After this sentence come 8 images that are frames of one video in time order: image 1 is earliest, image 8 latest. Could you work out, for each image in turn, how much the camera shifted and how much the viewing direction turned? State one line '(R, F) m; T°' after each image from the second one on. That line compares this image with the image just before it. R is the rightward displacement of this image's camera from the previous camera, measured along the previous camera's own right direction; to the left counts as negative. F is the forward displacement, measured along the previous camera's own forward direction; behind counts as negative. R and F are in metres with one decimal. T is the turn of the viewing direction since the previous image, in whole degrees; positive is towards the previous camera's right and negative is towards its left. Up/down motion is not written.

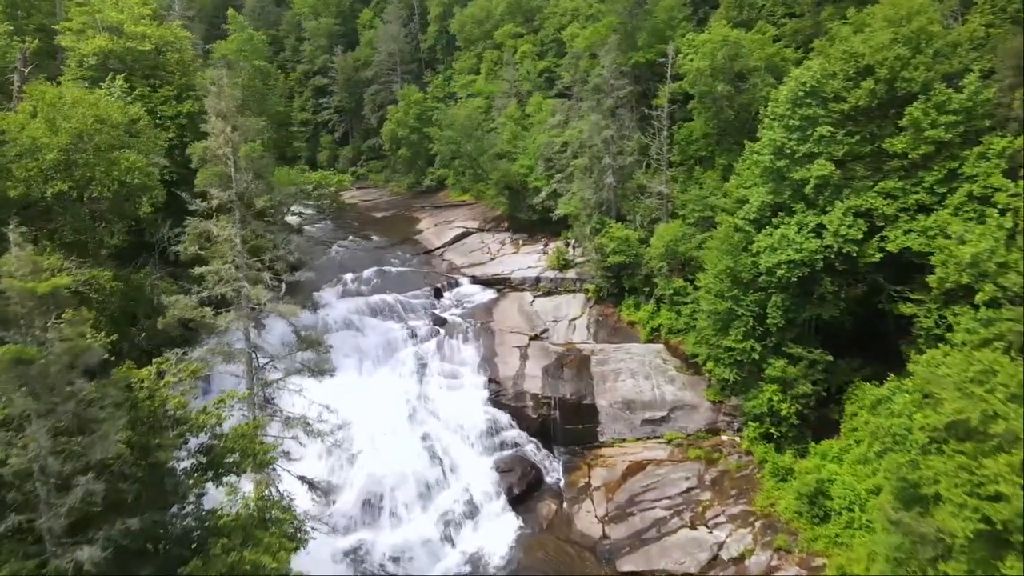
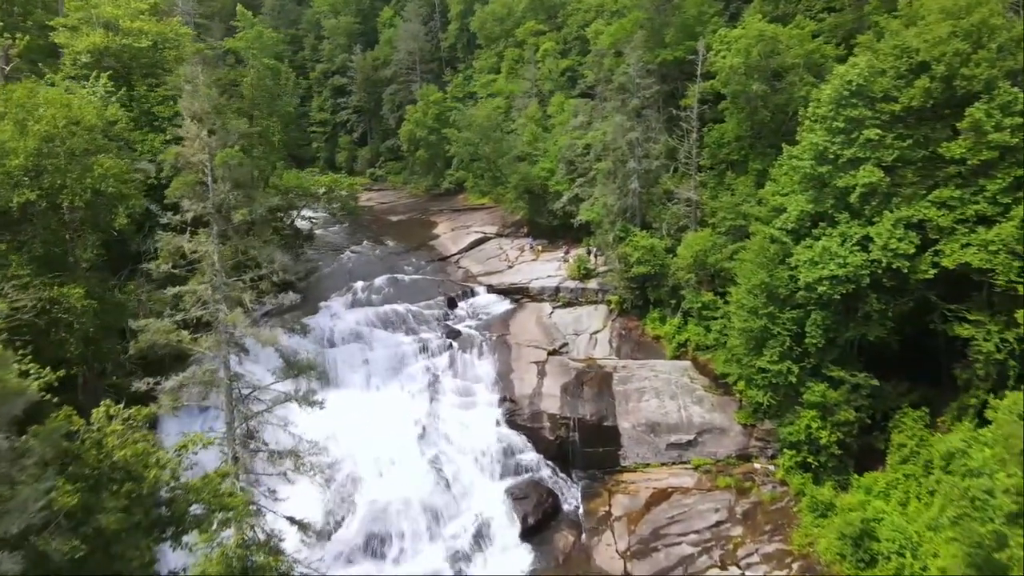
(+0.2, +1.3) m; -2°
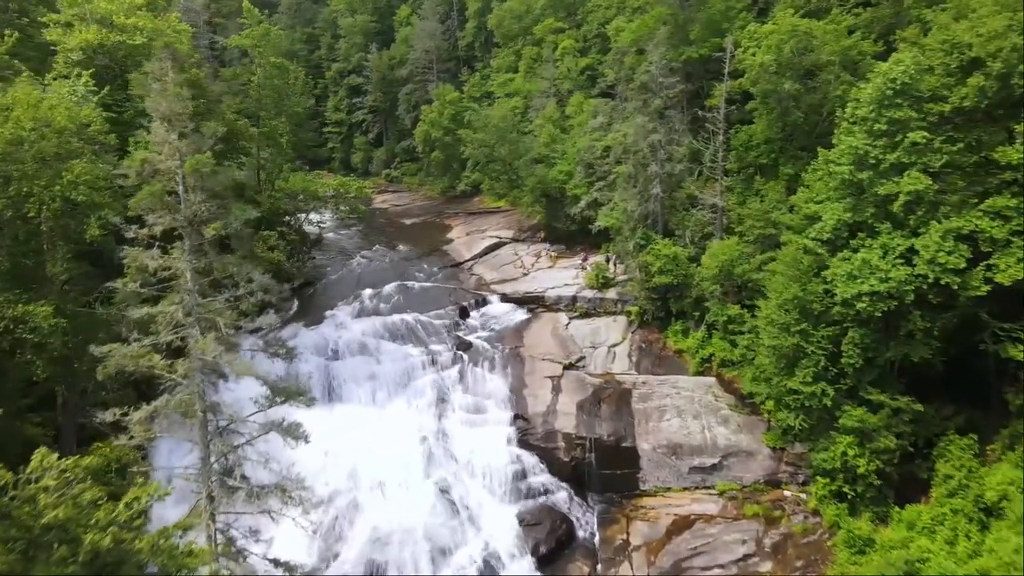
(+0.2, +1.1) m; -2°
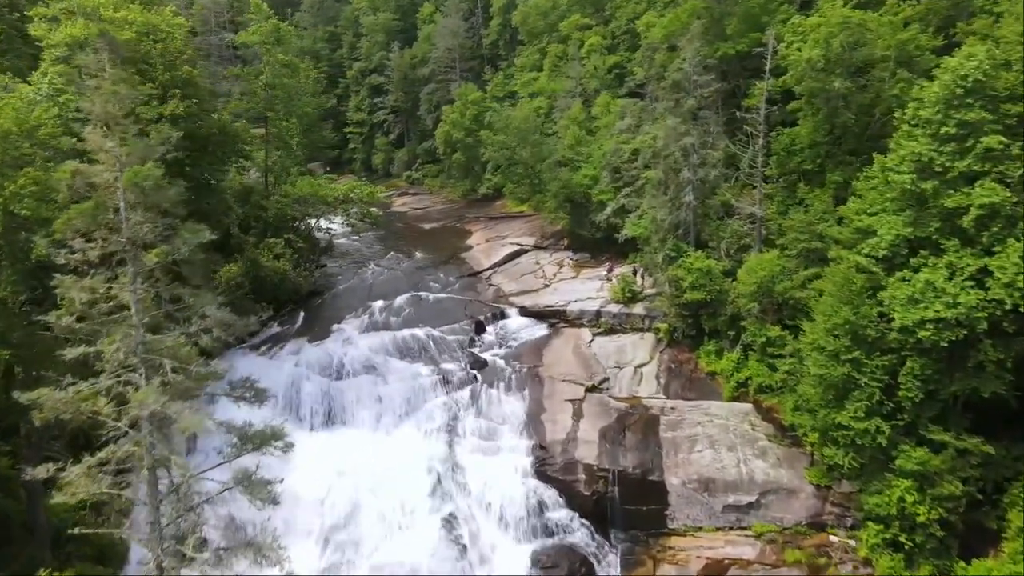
(+0.2, +1.6) m; -2°
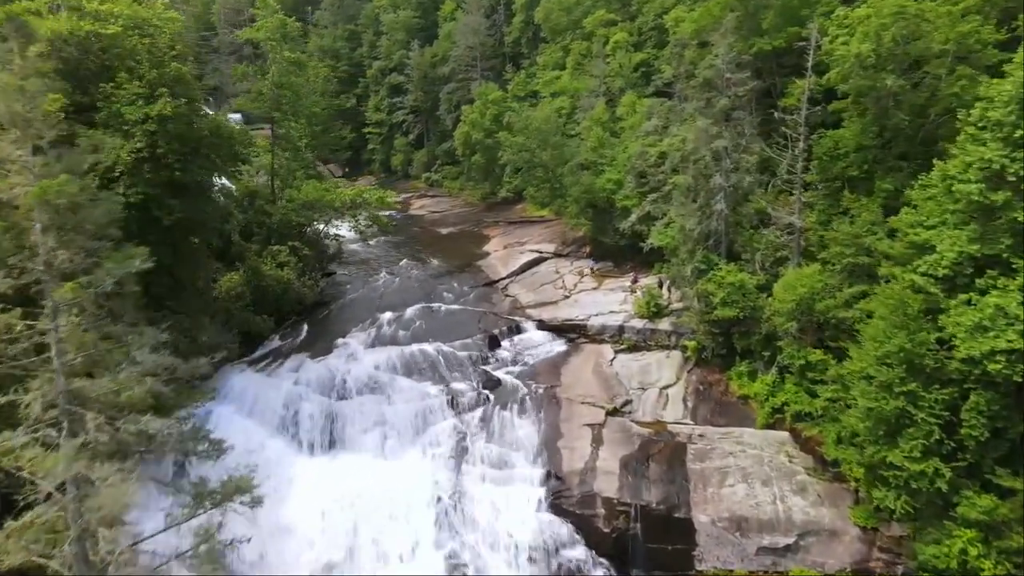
(+0.2, +1.4) m; -2°
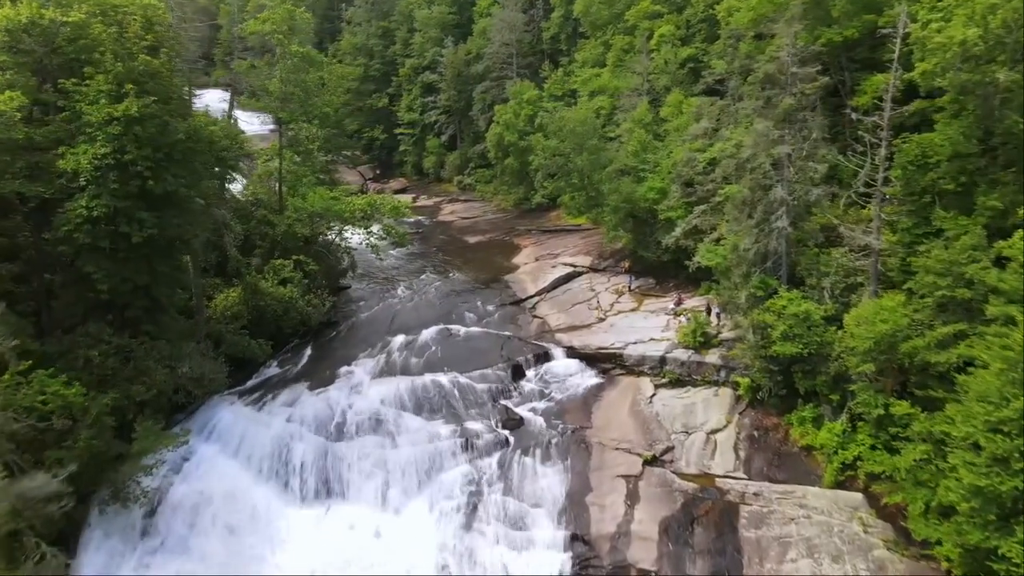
(+0.3, +2.4) m; -3°
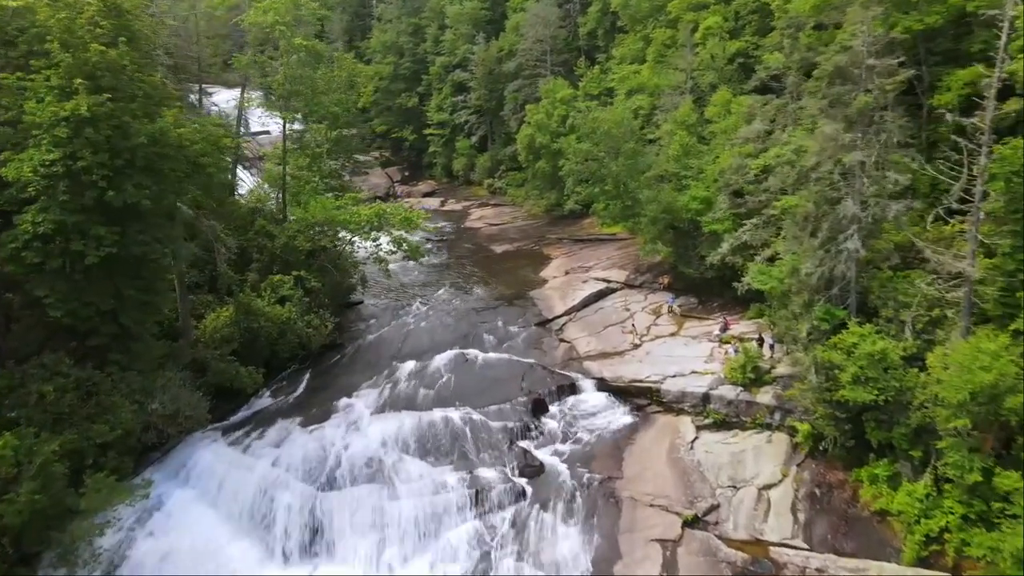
(+0.3, +2.2) m; -3°
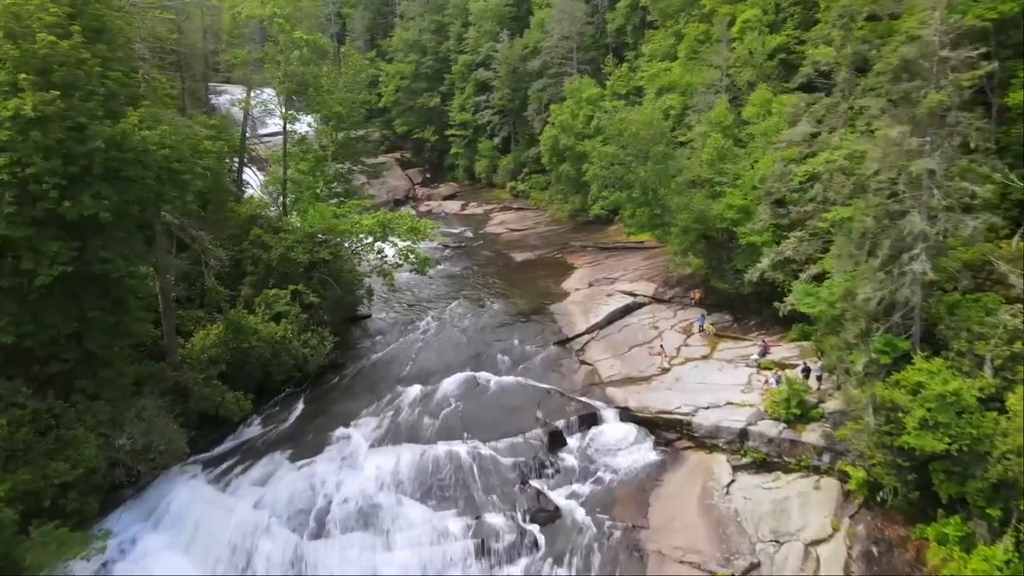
(+0.2, +1.6) m; -2°
